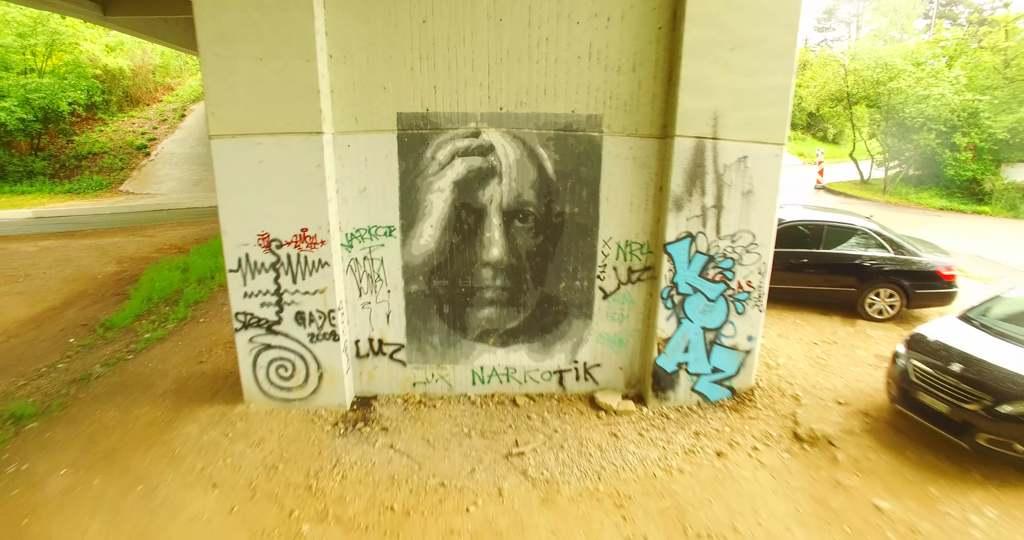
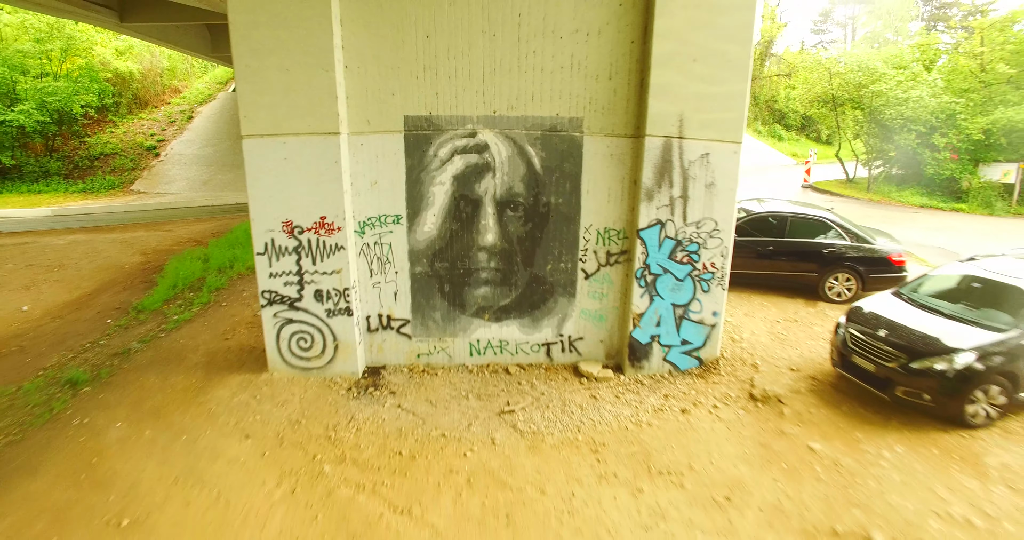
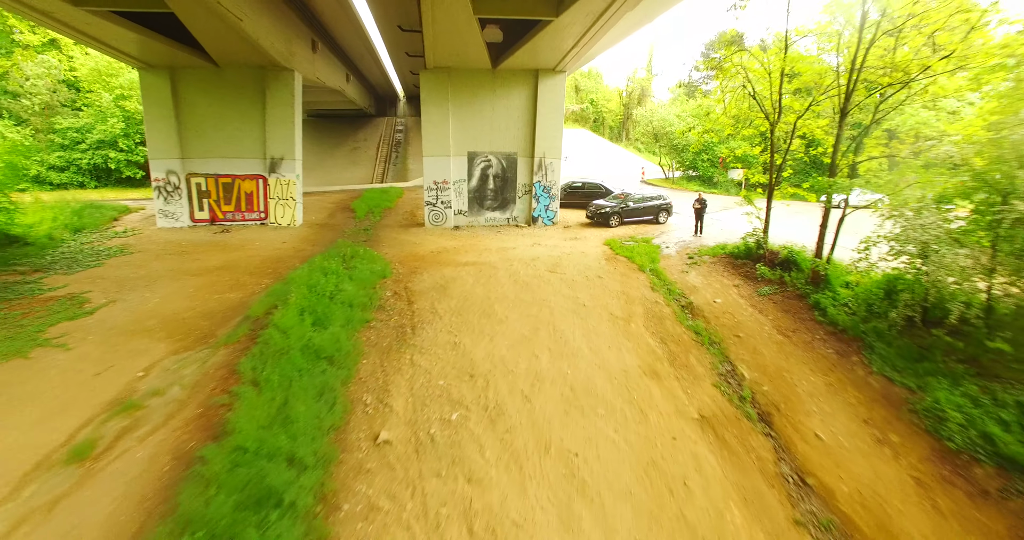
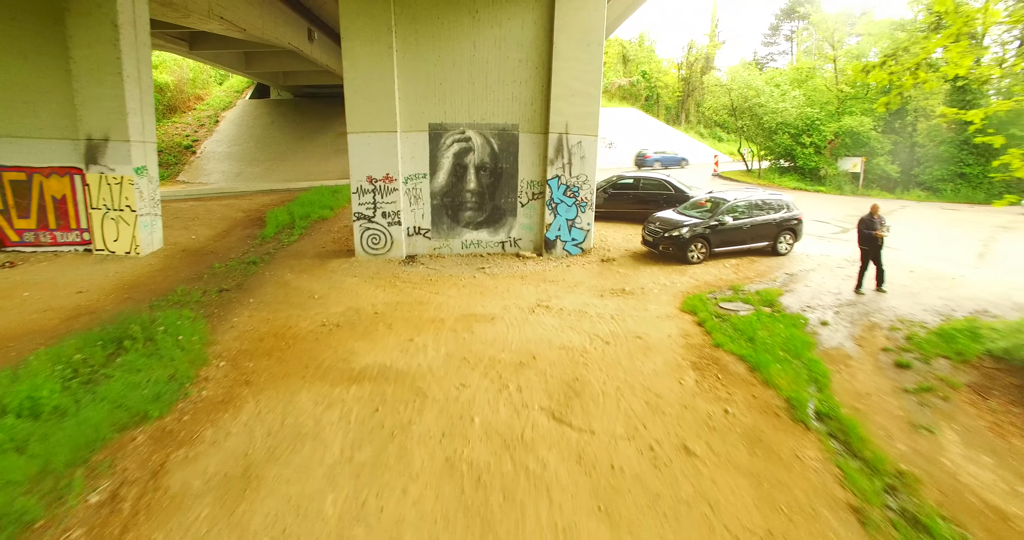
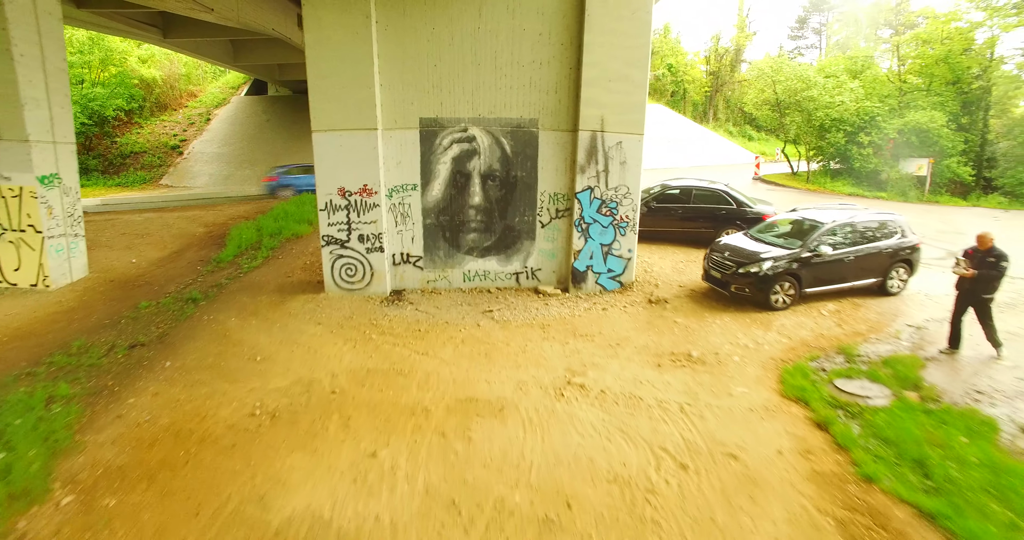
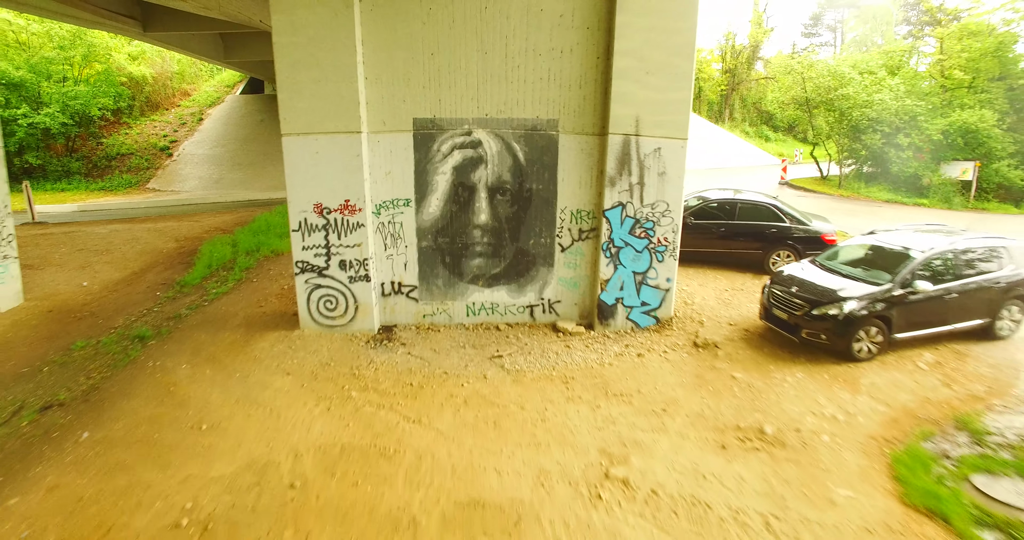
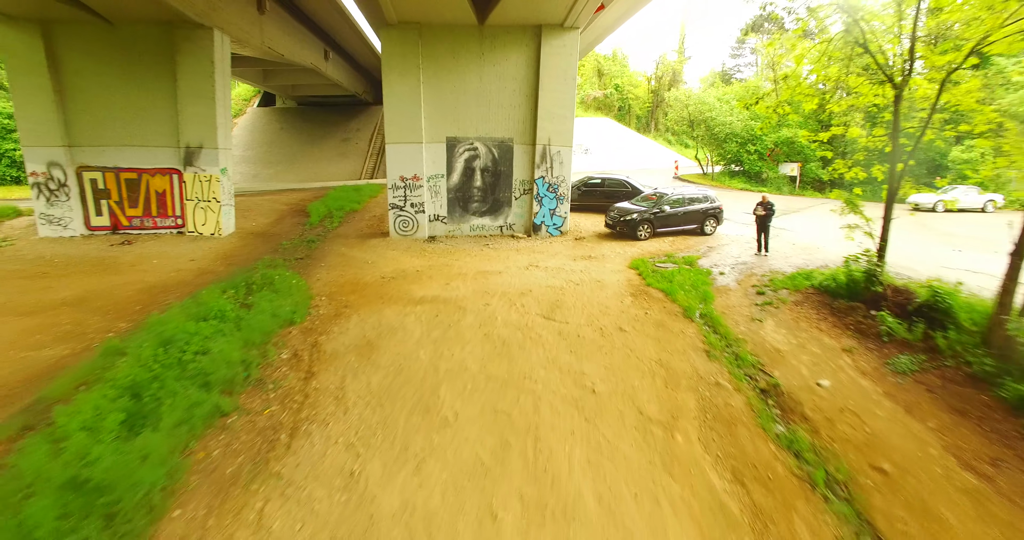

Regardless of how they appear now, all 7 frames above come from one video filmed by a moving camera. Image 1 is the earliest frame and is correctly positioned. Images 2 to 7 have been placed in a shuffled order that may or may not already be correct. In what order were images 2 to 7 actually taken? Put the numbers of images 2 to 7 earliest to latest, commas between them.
2, 6, 5, 4, 7, 3
